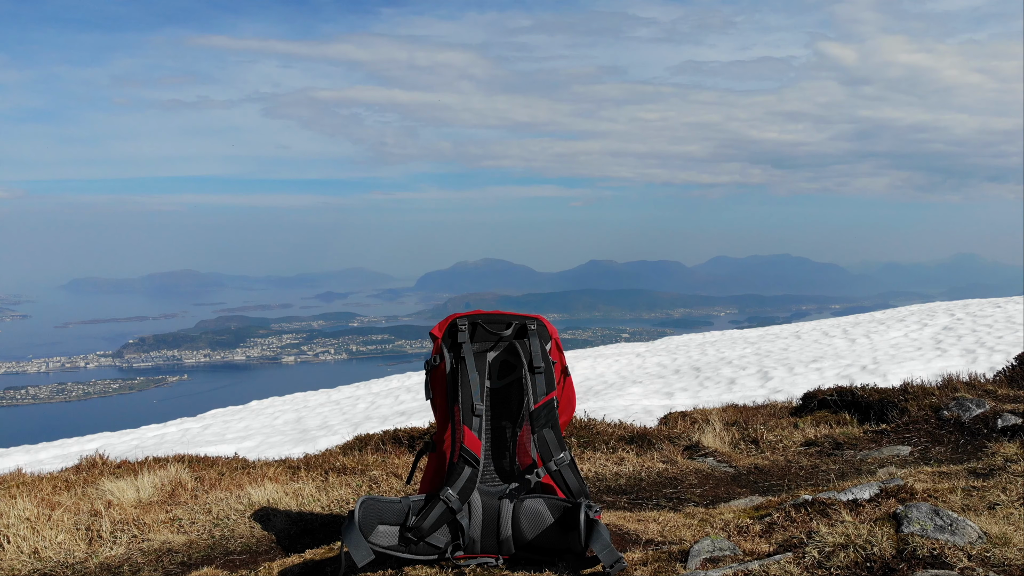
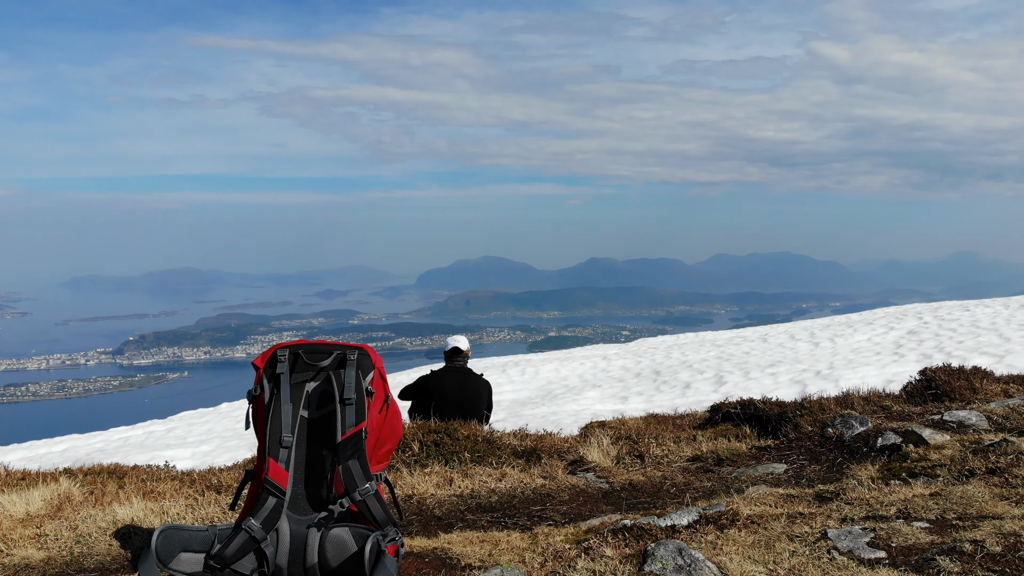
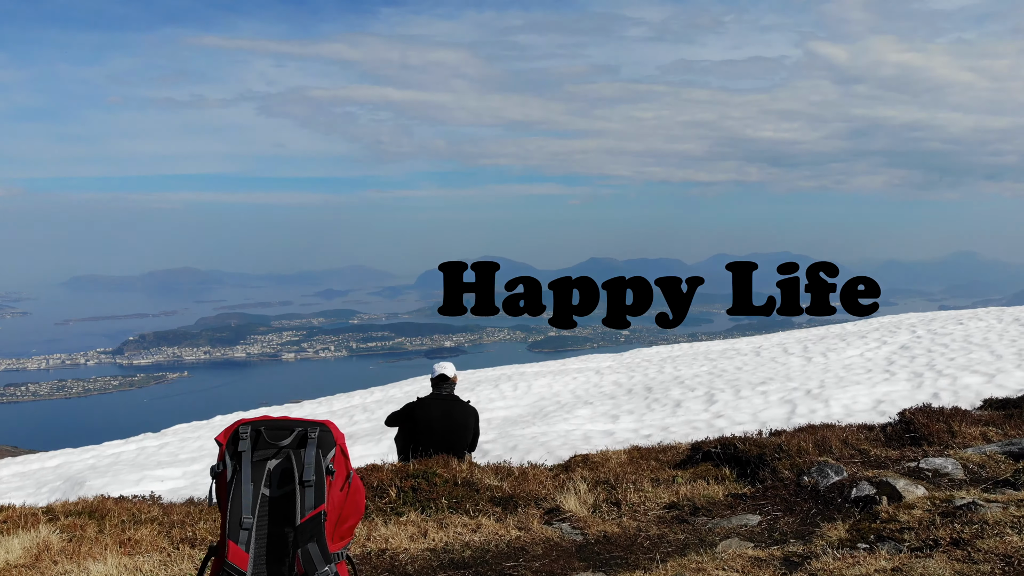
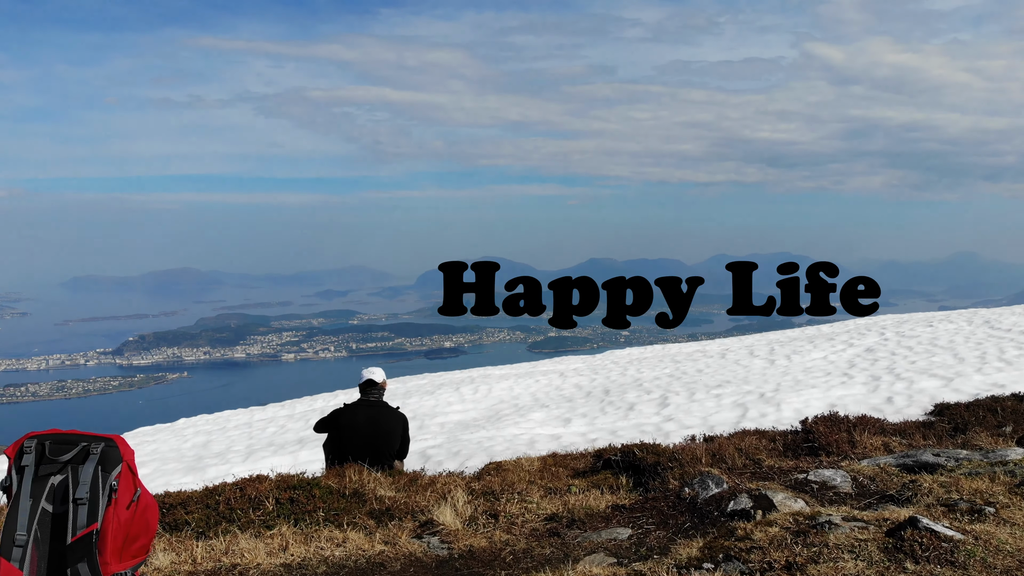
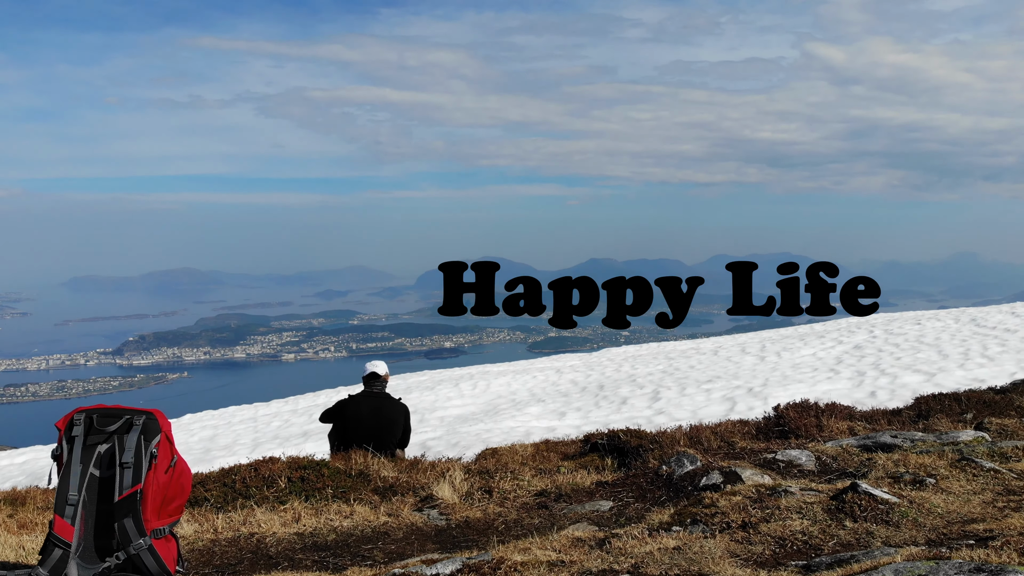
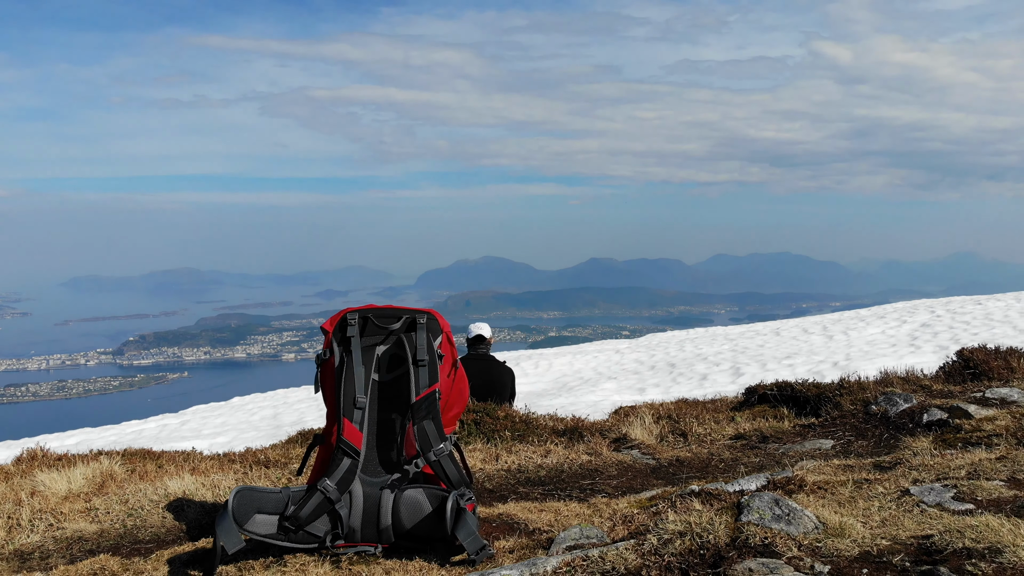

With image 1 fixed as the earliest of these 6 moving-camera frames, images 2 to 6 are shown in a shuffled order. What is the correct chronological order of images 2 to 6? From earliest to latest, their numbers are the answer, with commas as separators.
6, 2, 3, 5, 4
